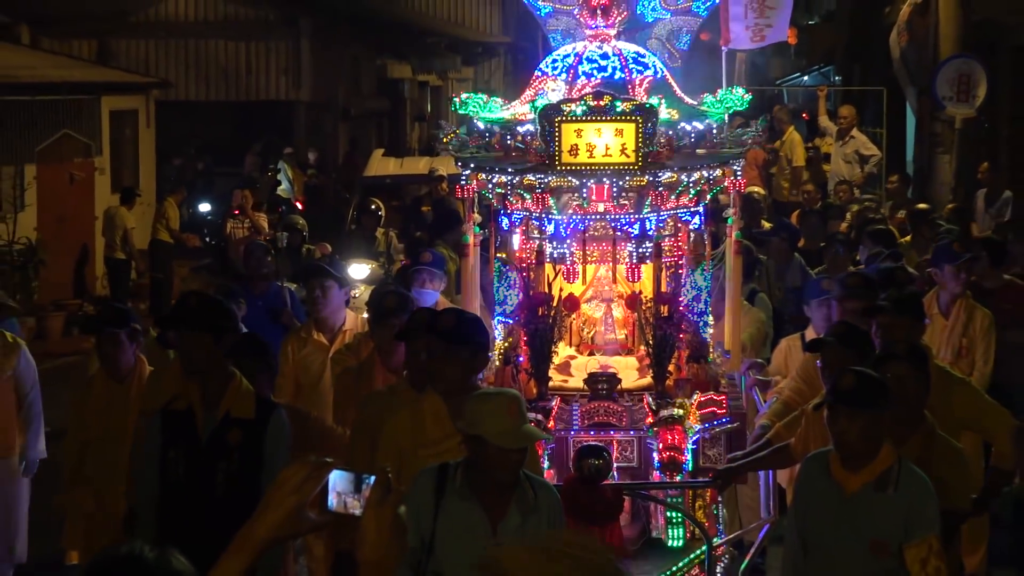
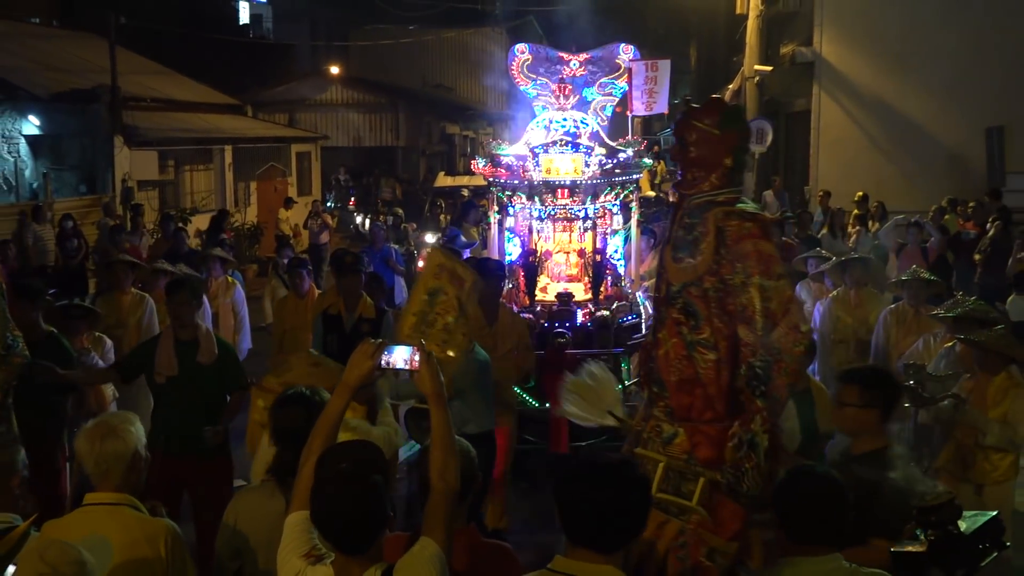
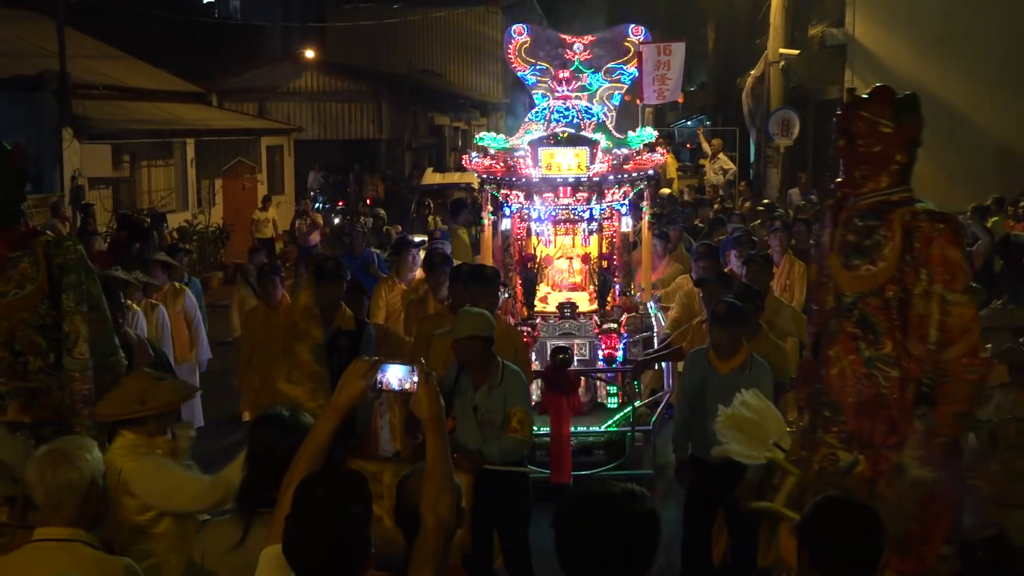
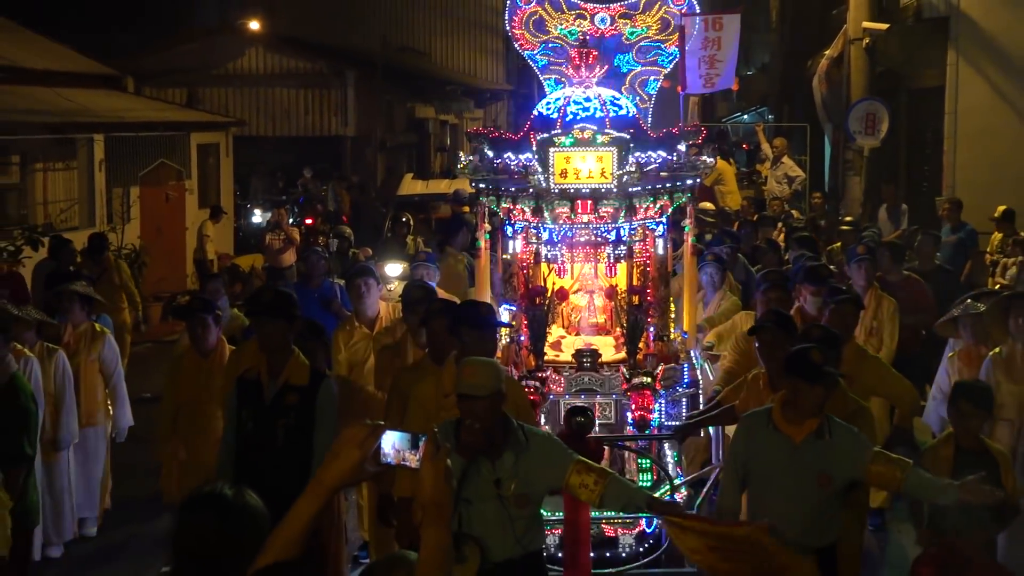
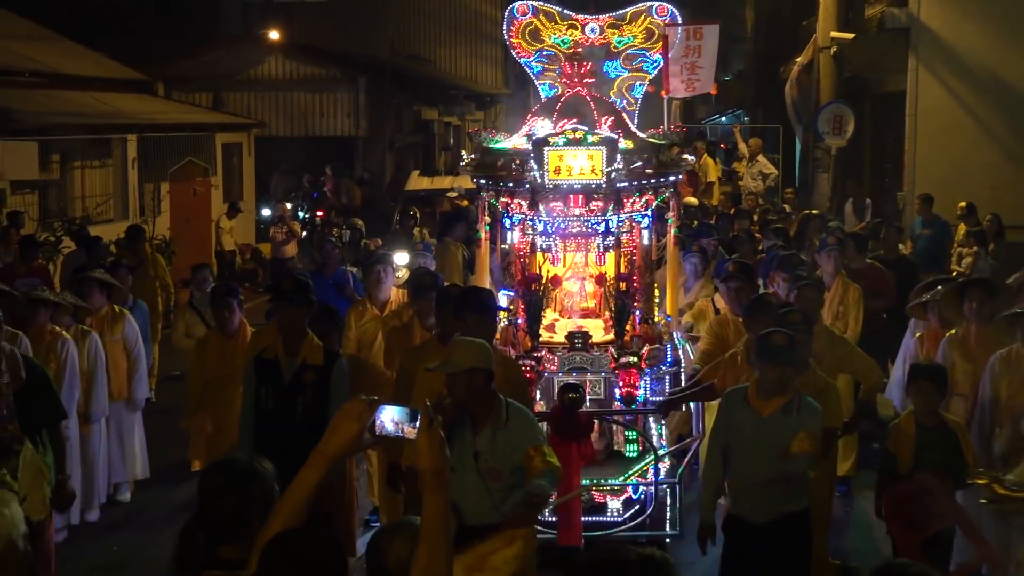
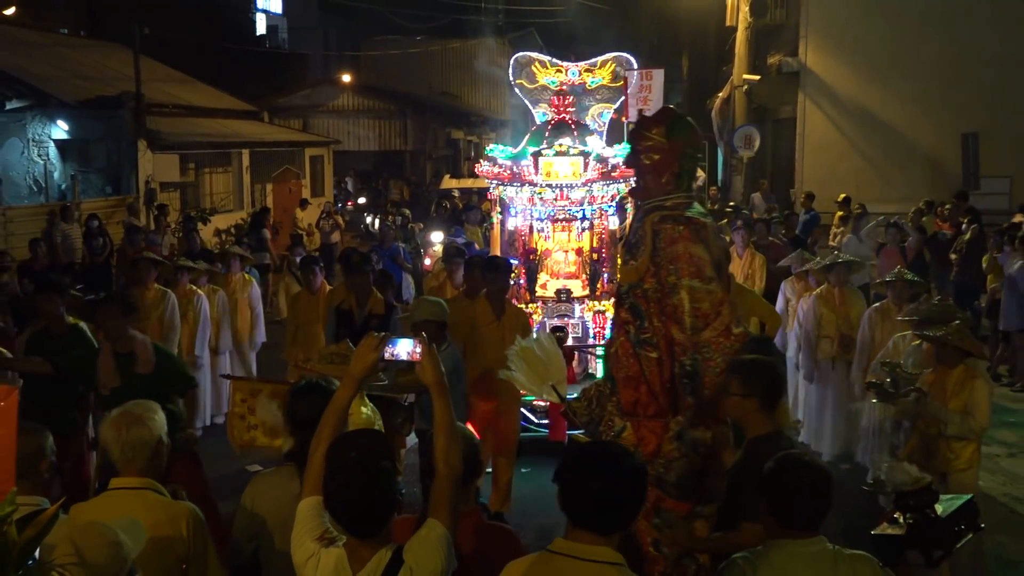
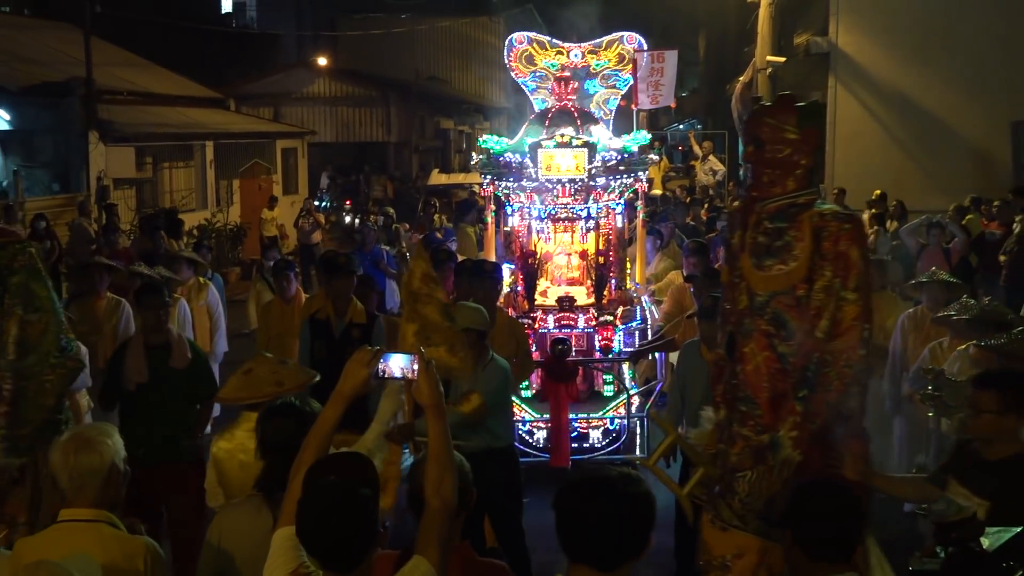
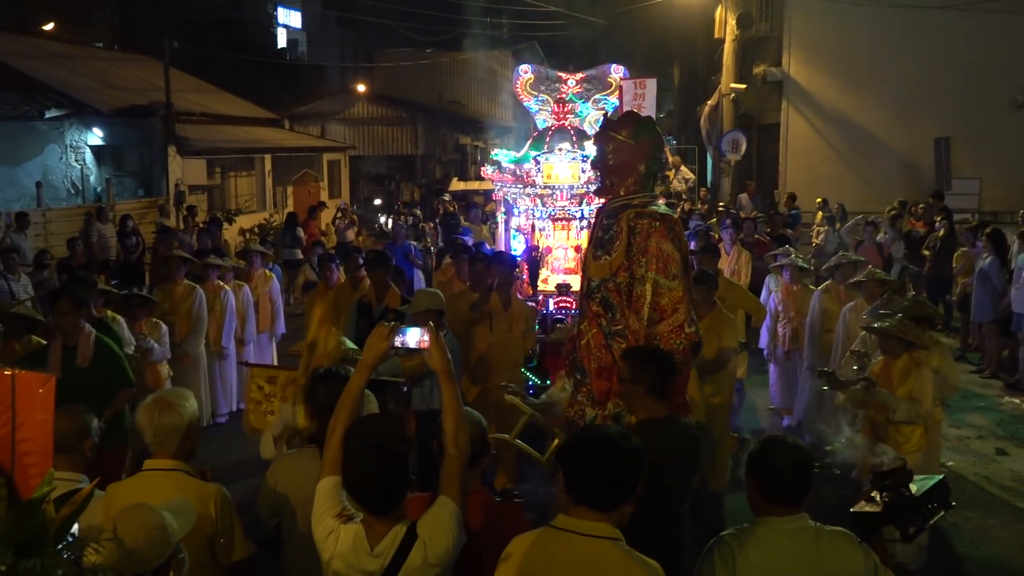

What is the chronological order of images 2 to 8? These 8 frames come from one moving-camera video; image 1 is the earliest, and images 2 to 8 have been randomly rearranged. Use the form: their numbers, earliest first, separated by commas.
4, 5, 3, 7, 2, 6, 8
